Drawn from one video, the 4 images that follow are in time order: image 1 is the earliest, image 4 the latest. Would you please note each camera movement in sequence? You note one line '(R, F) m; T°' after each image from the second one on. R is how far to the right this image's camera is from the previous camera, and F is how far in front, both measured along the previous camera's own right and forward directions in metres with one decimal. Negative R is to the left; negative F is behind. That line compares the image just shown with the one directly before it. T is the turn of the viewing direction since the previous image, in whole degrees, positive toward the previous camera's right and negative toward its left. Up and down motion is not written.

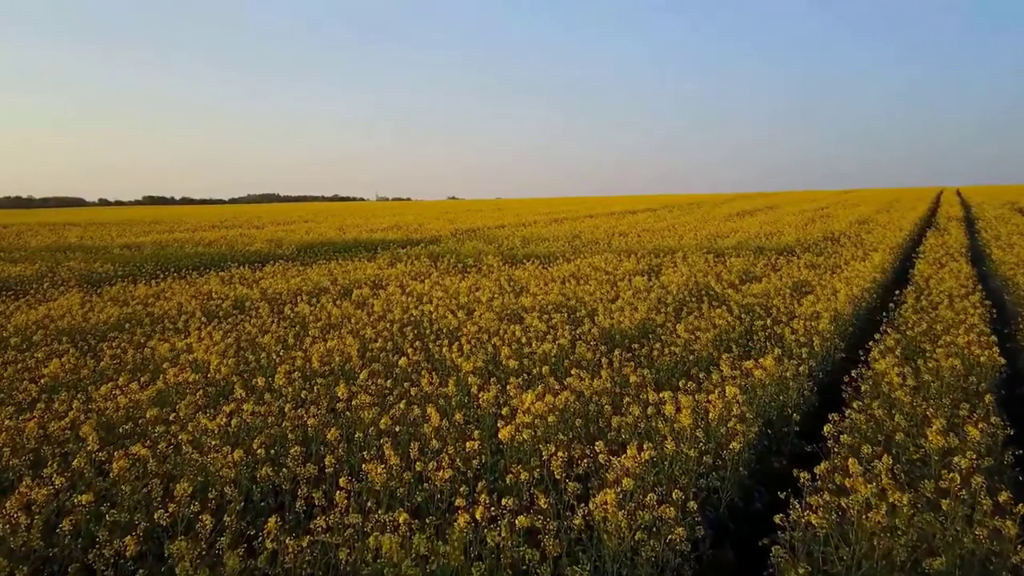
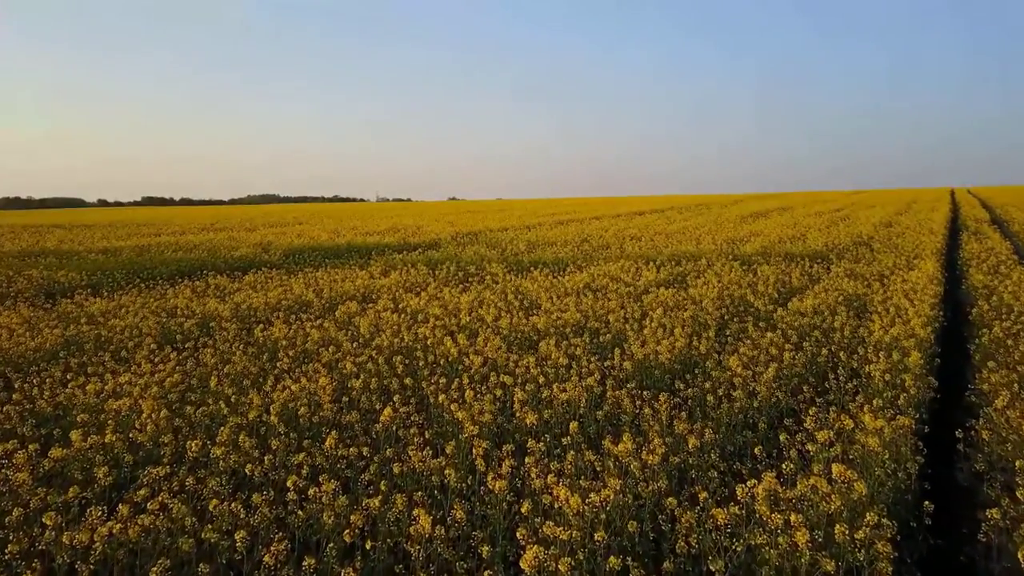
(-0.1, +1.6) m; 0°
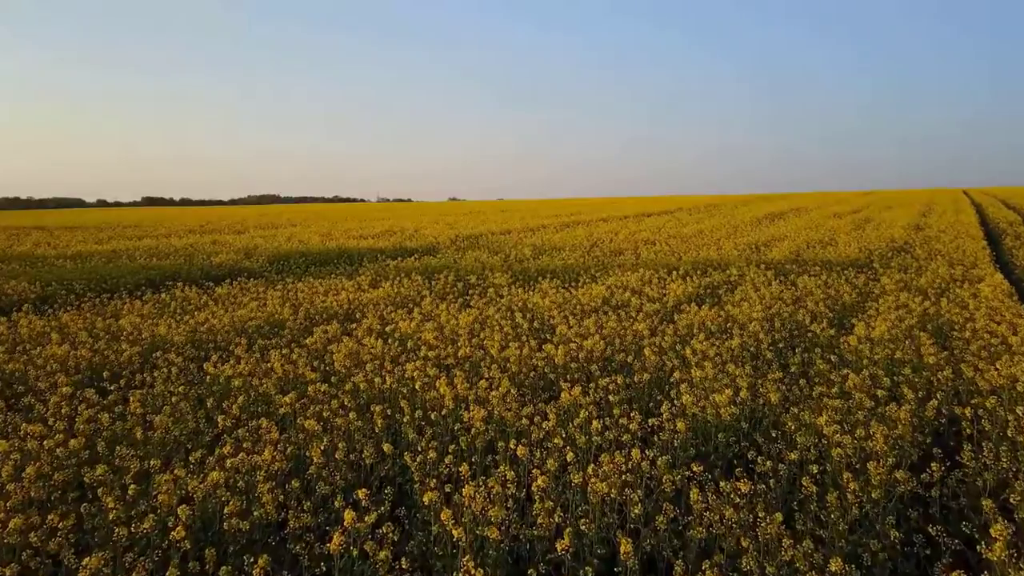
(-0.1, +1.8) m; 0°
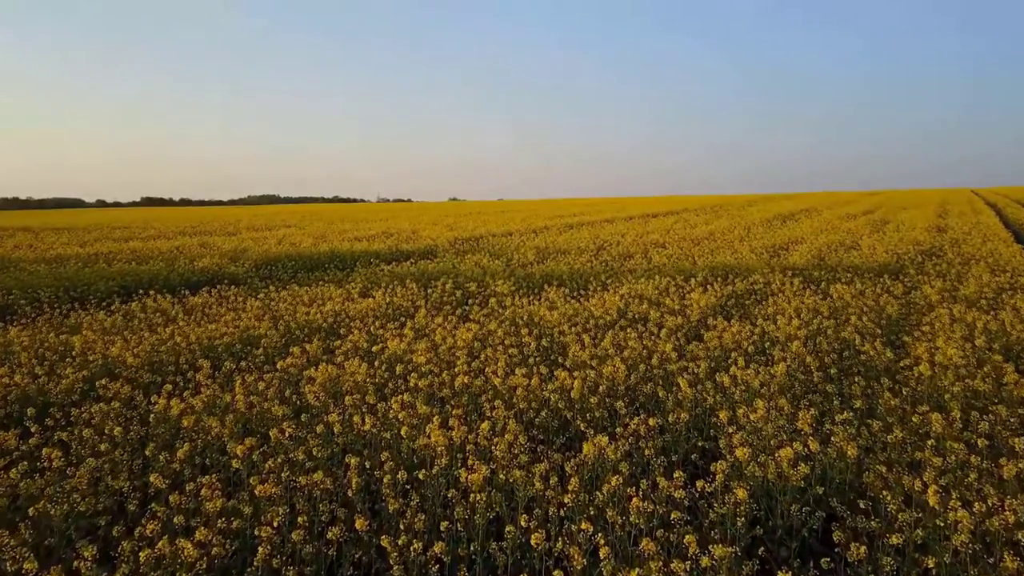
(-0.1, +1.2) m; 0°
